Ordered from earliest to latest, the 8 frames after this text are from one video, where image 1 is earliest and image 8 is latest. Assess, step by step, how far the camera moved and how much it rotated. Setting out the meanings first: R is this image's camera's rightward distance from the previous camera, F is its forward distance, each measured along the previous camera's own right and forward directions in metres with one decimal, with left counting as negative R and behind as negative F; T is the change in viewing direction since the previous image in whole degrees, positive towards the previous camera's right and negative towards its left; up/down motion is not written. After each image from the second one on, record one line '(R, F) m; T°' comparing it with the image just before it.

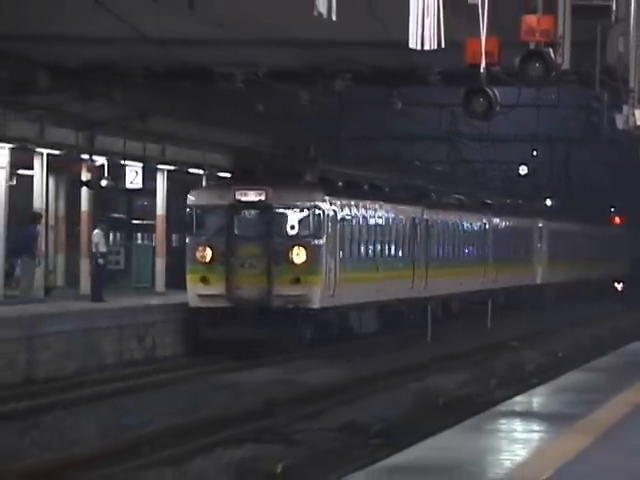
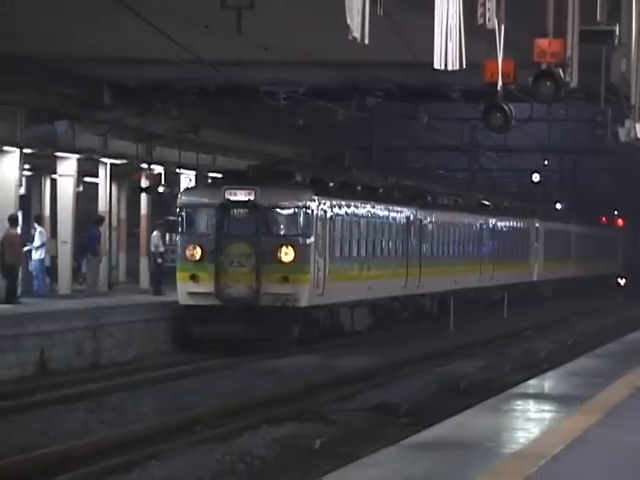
(0.0, -2.0) m; -1°
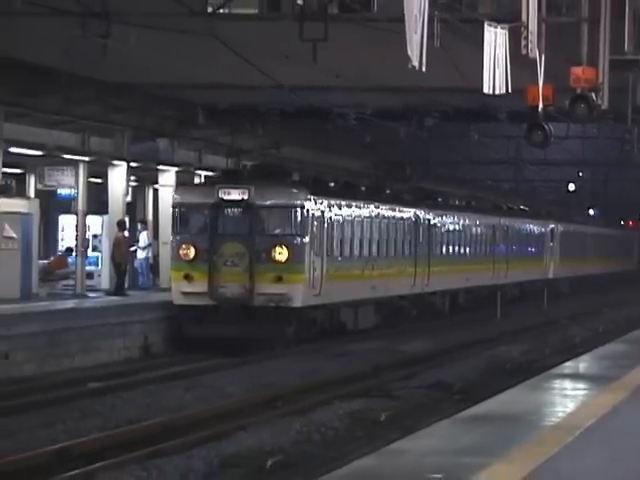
(-0.2, -3.0) m; -2°
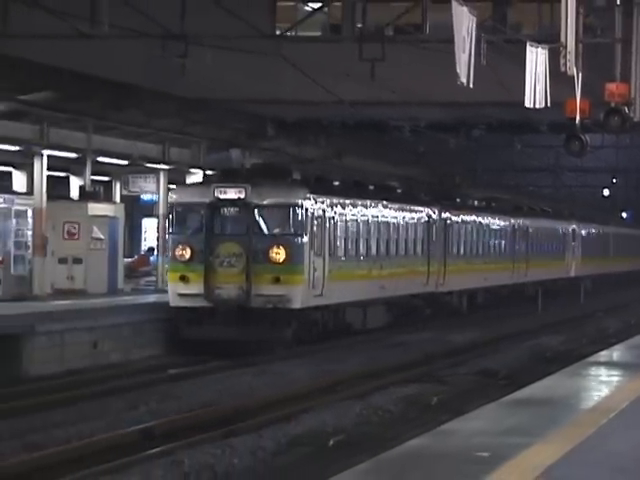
(-0.2, -2.3) m; -2°
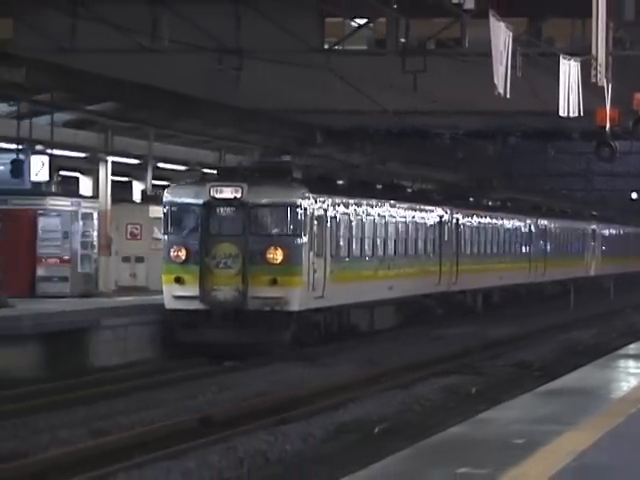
(-0.2, -1.7) m; -1°
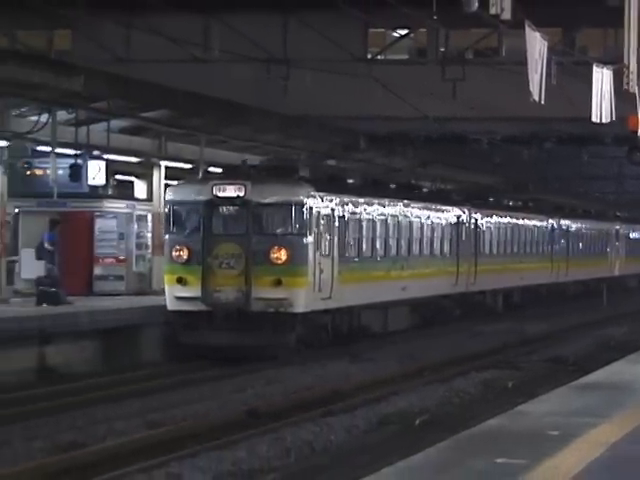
(-0.2, -1.2) m; -1°
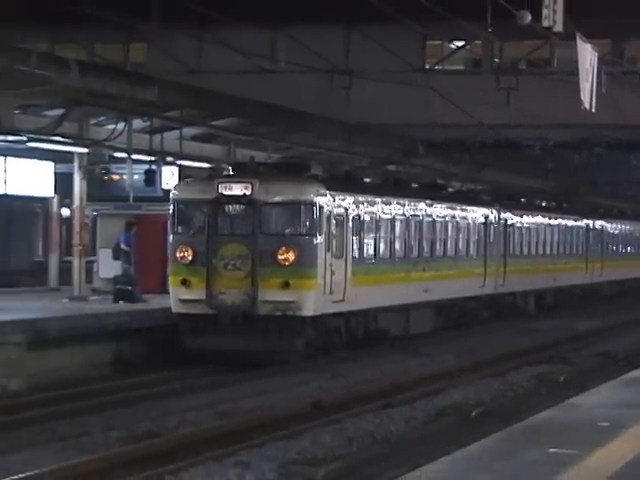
(-0.4, -1.5) m; -1°
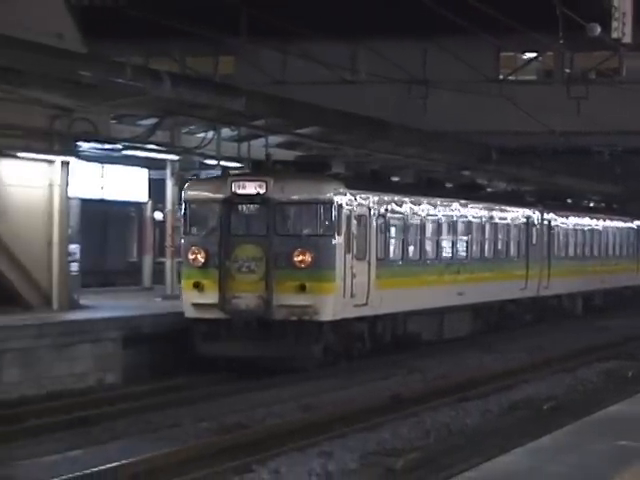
(-0.4, -1.6) m; -2°
